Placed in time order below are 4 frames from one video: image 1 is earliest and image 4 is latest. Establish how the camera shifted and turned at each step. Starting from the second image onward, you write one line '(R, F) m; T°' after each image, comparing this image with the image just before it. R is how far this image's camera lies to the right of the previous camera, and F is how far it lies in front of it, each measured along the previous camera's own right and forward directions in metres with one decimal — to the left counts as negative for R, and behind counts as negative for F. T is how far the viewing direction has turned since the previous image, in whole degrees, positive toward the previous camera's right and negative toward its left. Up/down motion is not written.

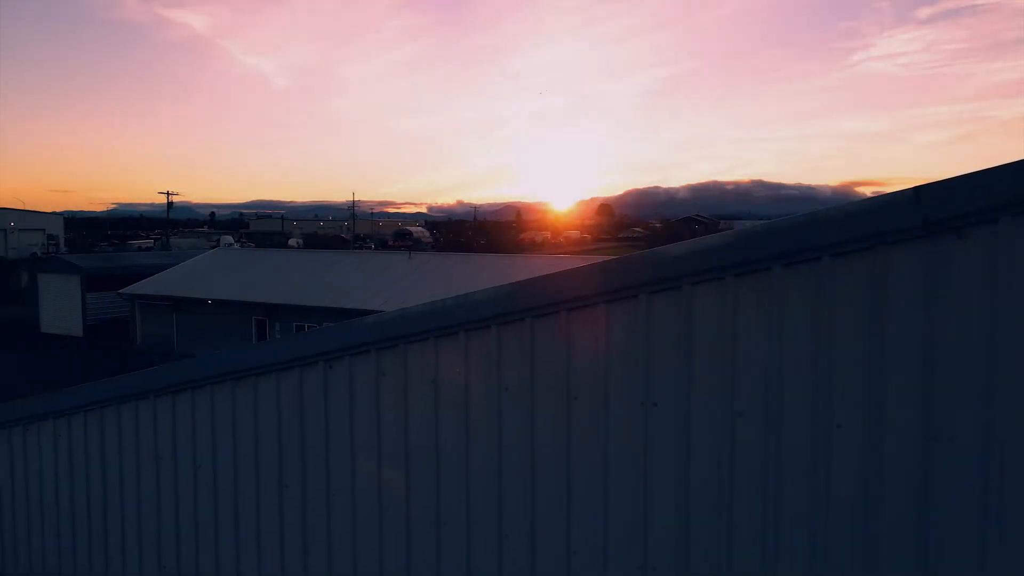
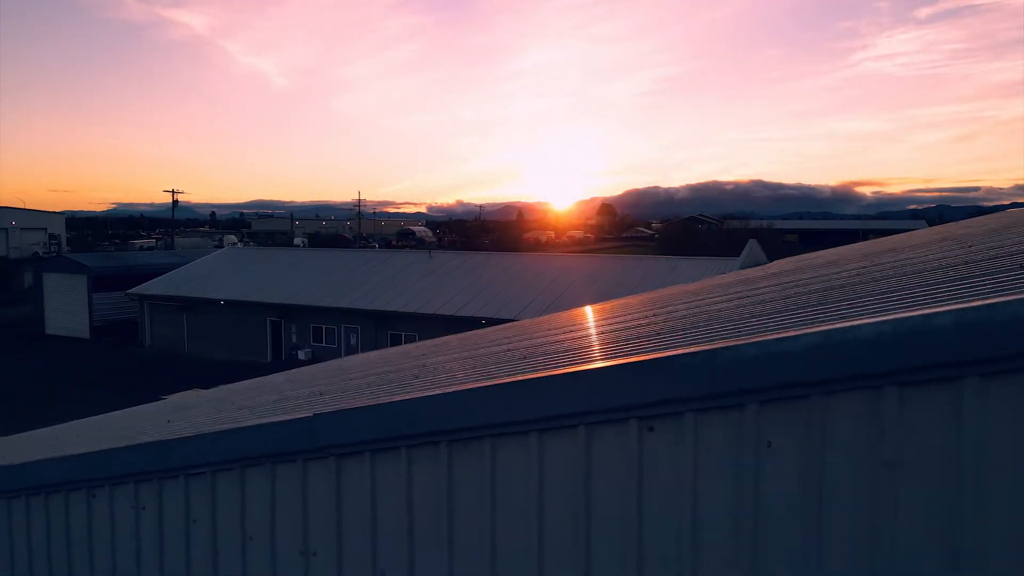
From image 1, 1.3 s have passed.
(-0.6, +0.6) m; 0°
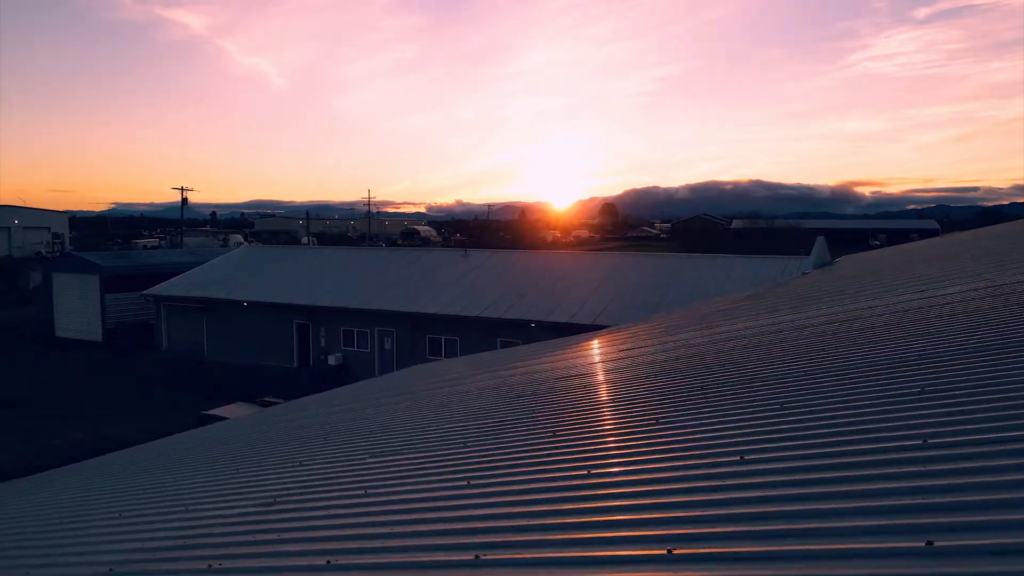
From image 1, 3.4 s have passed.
(-1.0, +1.0) m; 0°
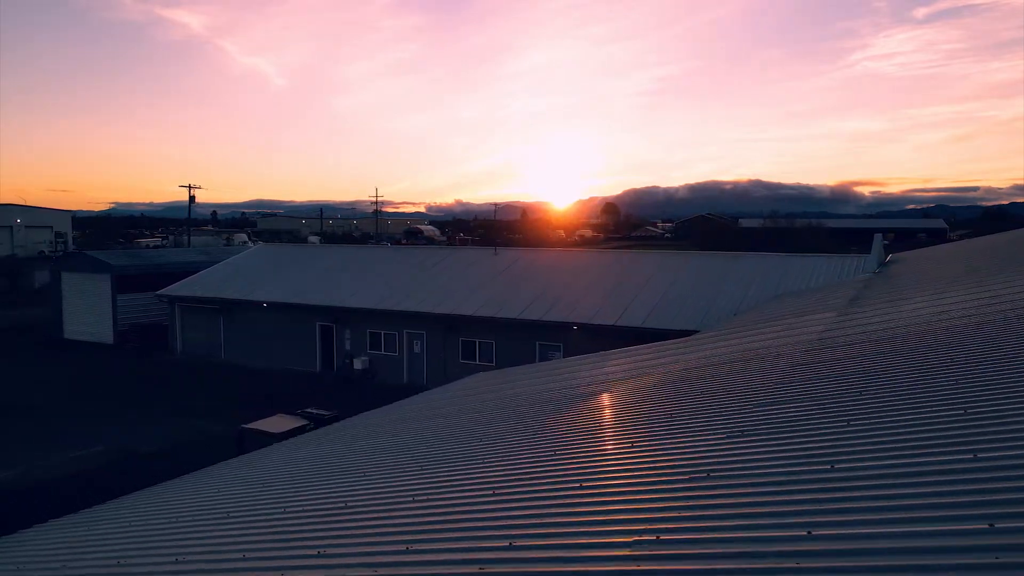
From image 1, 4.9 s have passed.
(-0.8, +0.8) m; 0°
